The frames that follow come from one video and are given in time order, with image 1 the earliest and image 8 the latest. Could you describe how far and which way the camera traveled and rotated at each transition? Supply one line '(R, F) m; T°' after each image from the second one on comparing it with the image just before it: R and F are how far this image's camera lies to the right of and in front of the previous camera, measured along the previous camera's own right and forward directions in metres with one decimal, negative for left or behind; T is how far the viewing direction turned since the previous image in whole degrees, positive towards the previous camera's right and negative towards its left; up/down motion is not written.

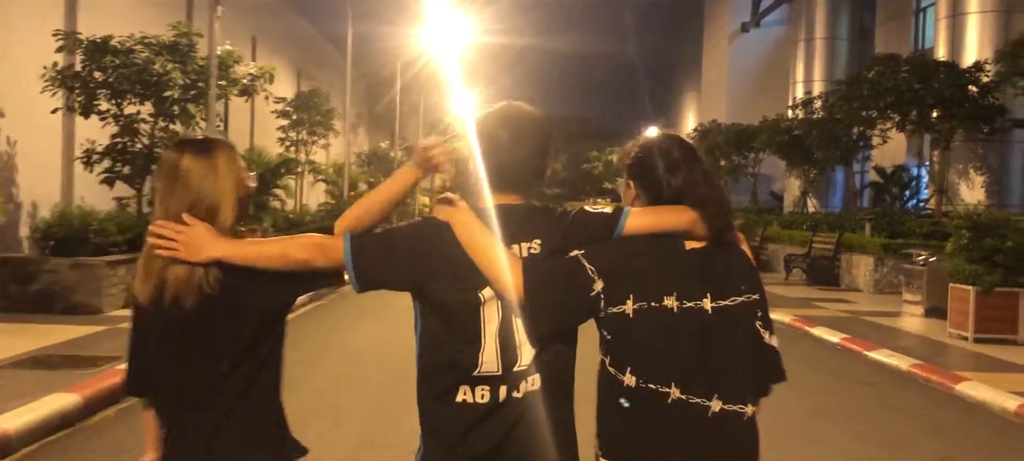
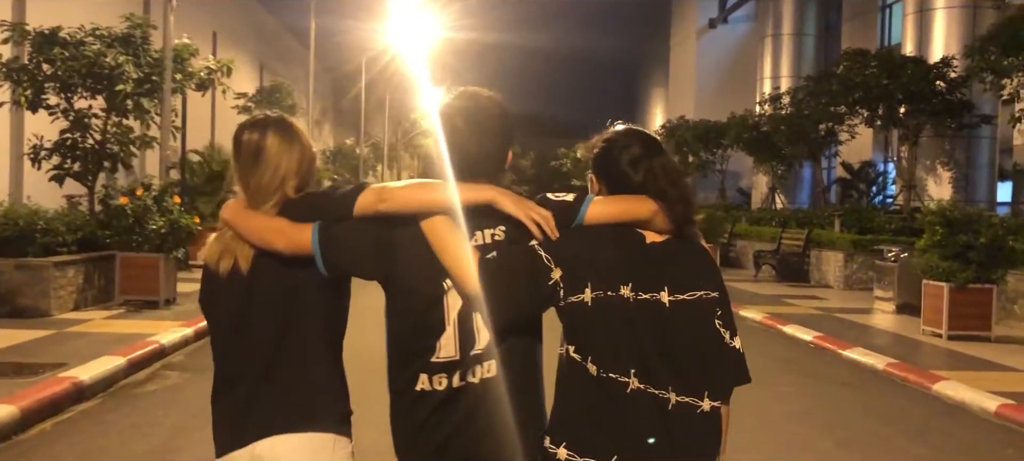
(0.0, +0.4) m; +2°
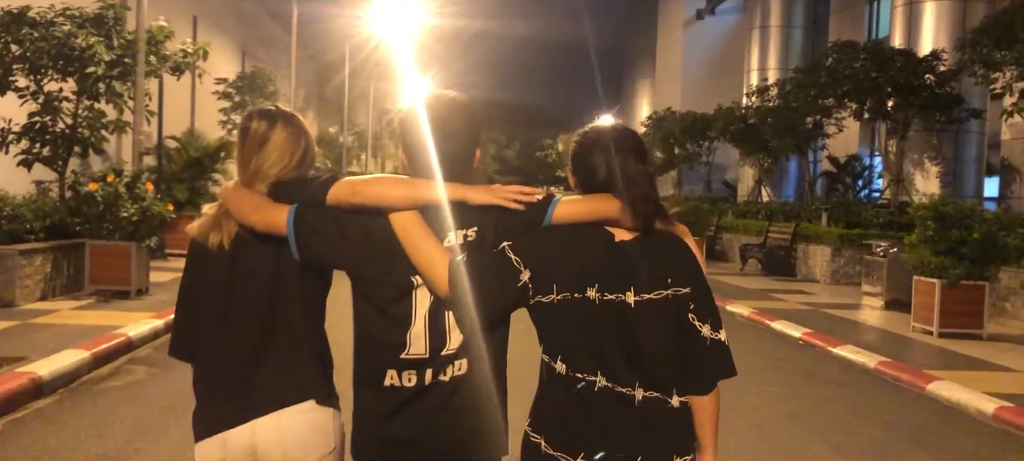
(0.0, +0.3) m; +1°
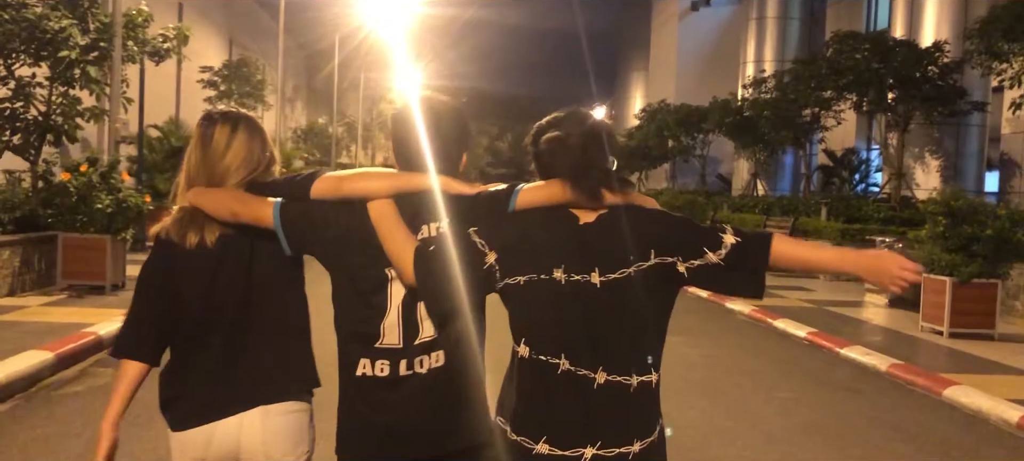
(0.0, +0.5) m; +1°
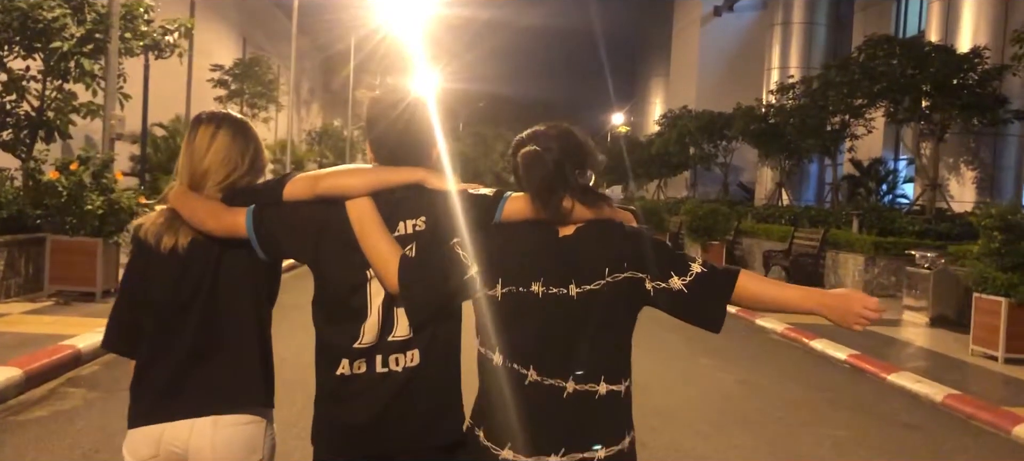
(0.0, +0.8) m; -1°
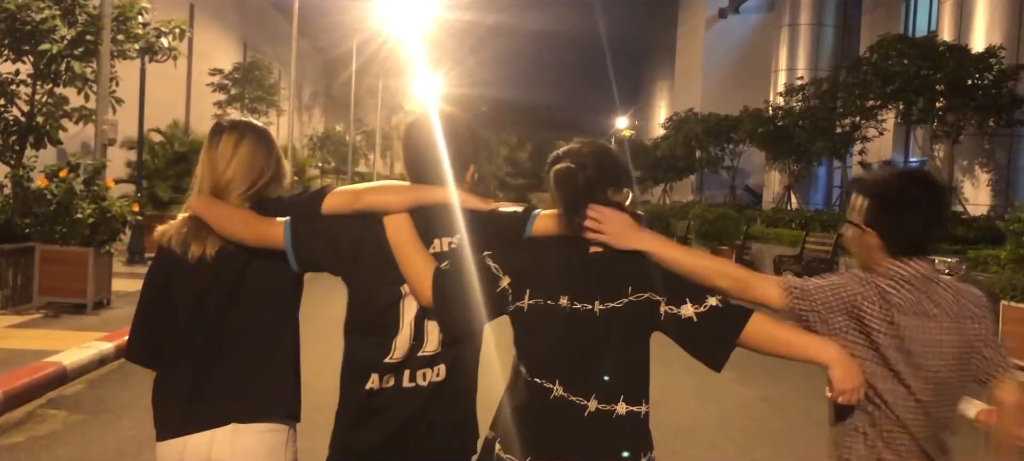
(0.0, +0.4) m; 0°
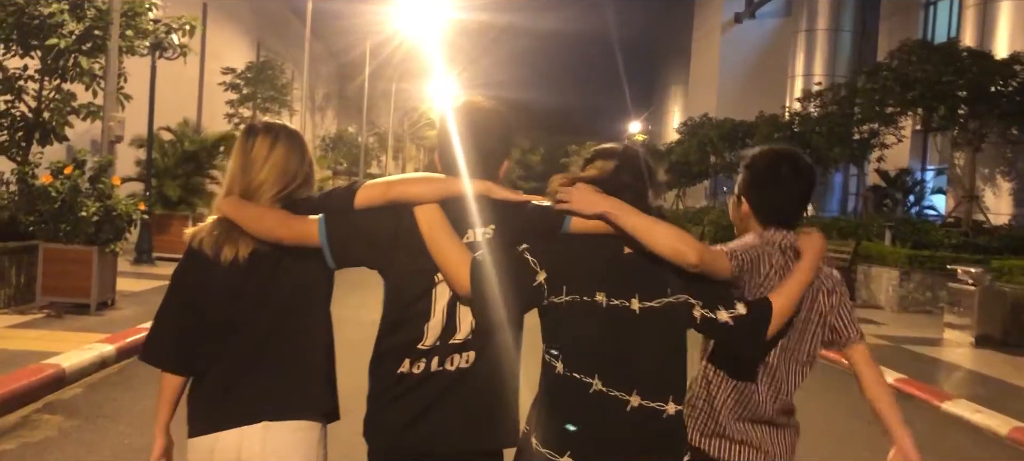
(0.0, +0.3) m; -1°
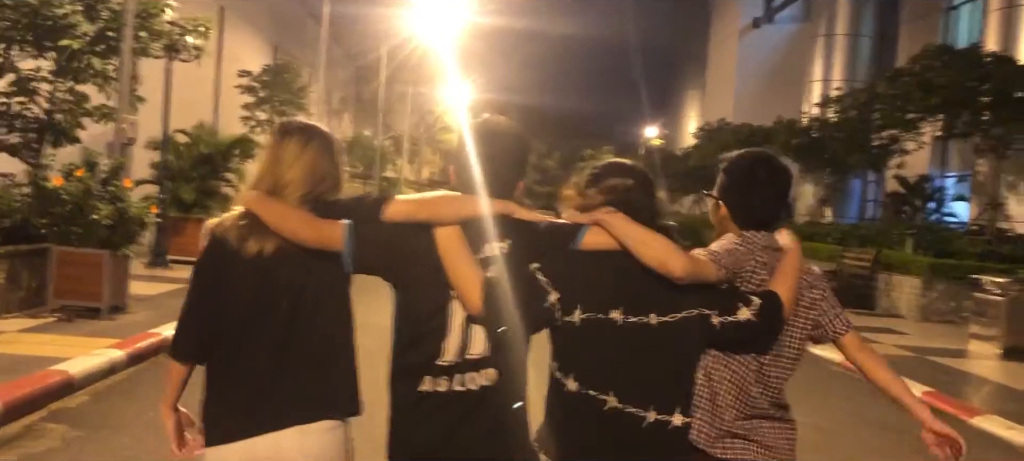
(0.0, +0.2) m; -1°
